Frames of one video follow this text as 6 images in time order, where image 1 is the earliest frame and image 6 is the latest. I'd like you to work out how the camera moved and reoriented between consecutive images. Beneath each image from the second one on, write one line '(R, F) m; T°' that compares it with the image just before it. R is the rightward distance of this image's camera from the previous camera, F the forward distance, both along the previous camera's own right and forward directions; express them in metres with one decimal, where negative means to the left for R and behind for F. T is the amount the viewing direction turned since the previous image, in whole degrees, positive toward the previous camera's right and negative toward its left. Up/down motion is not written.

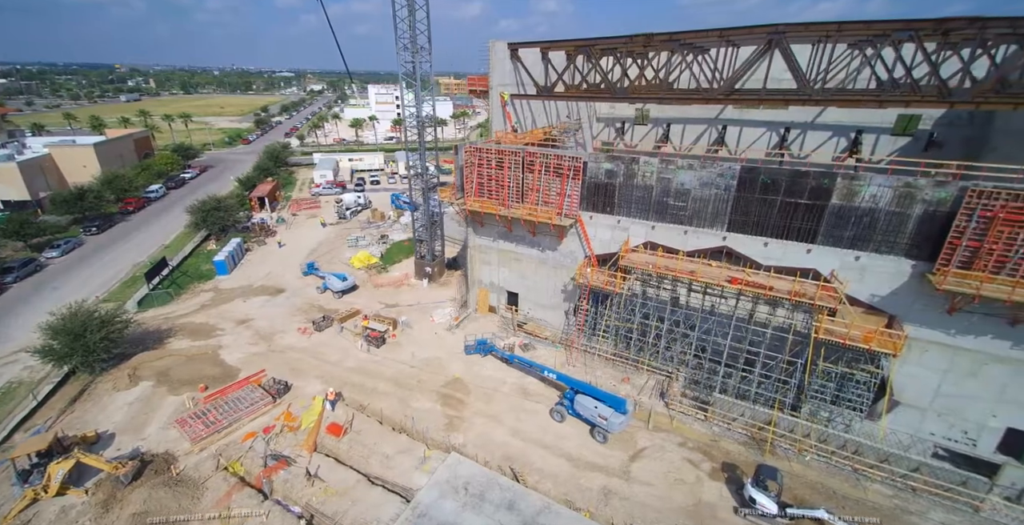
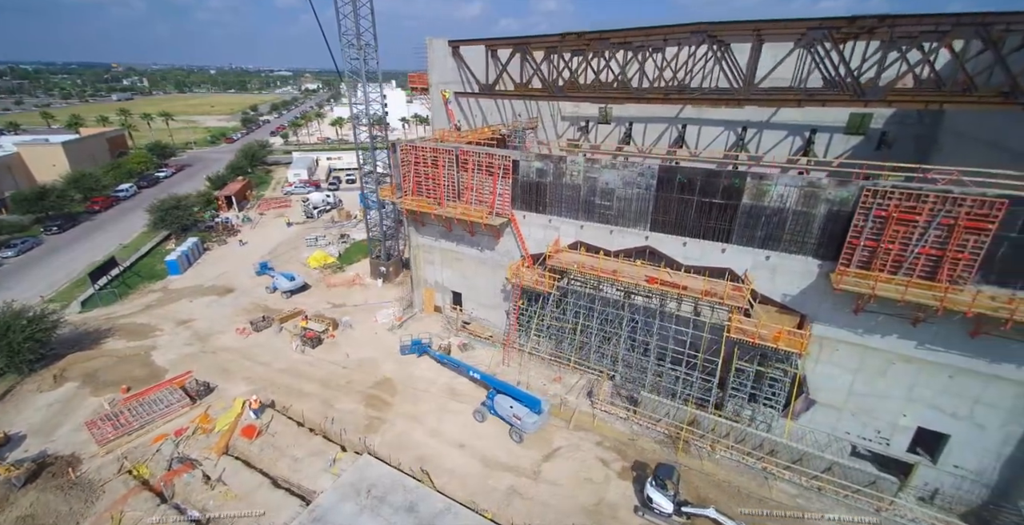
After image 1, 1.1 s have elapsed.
(+3.5, +0.1) m; 0°
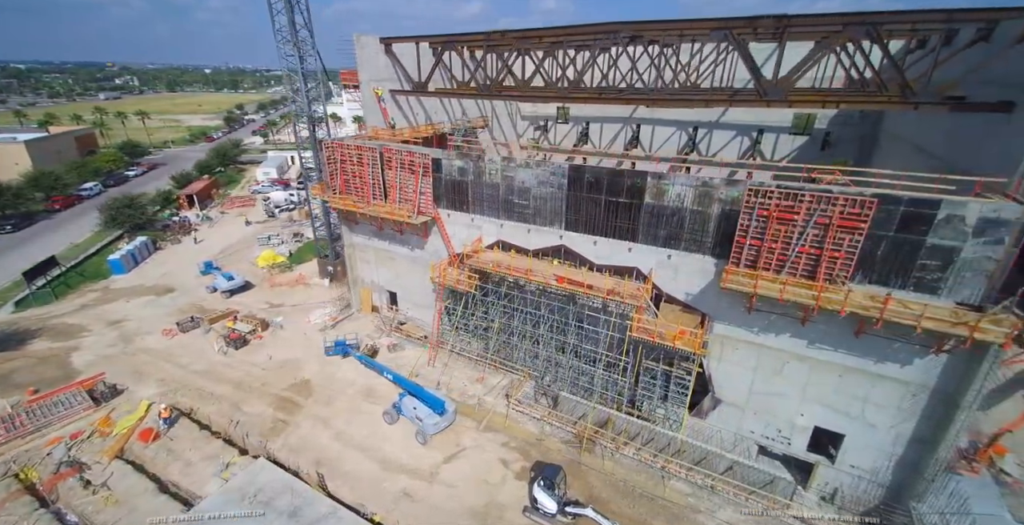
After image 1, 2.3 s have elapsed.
(+3.9, +0.2) m; +1°
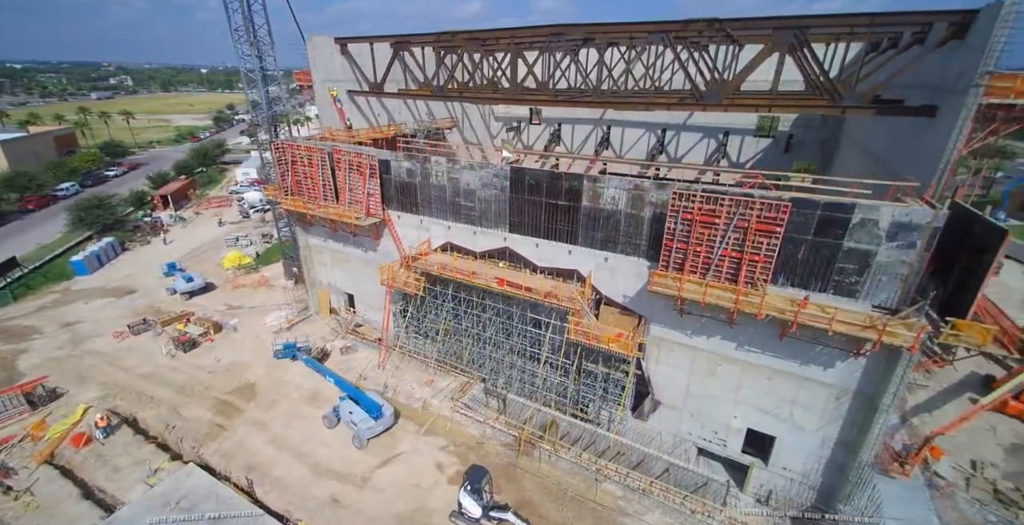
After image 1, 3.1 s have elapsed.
(+2.5, +0.1) m; 0°
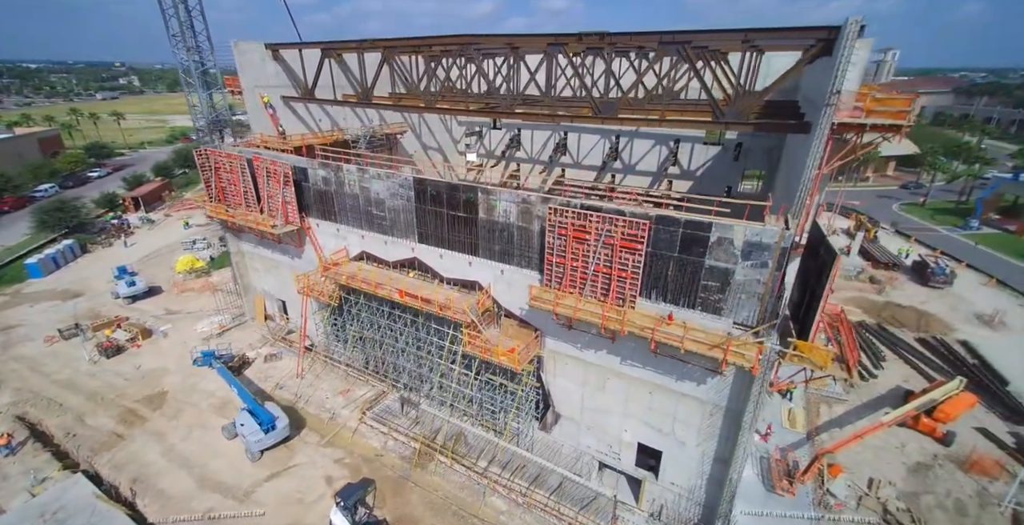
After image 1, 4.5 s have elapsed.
(+4.5, +0.1) m; -1°
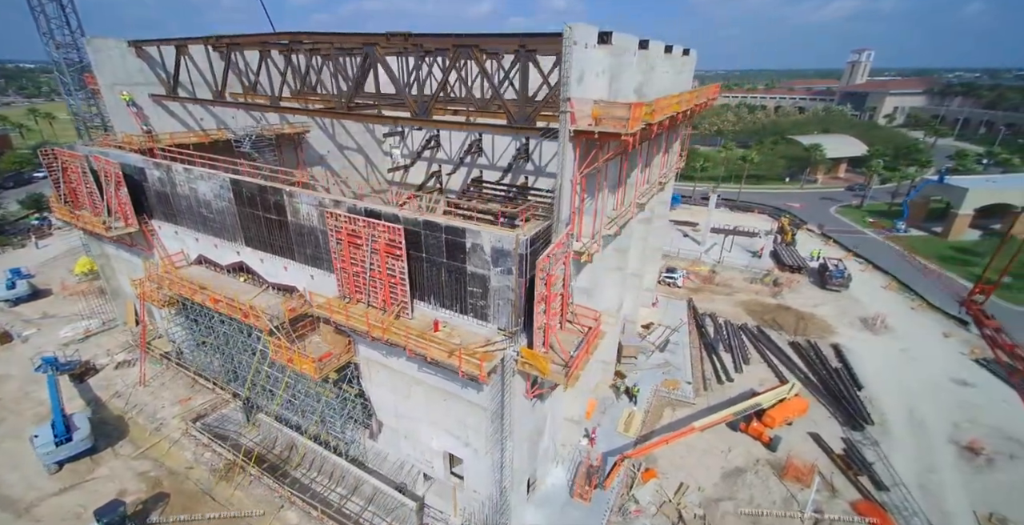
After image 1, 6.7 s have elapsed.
(+7.4, +0.3) m; +1°
